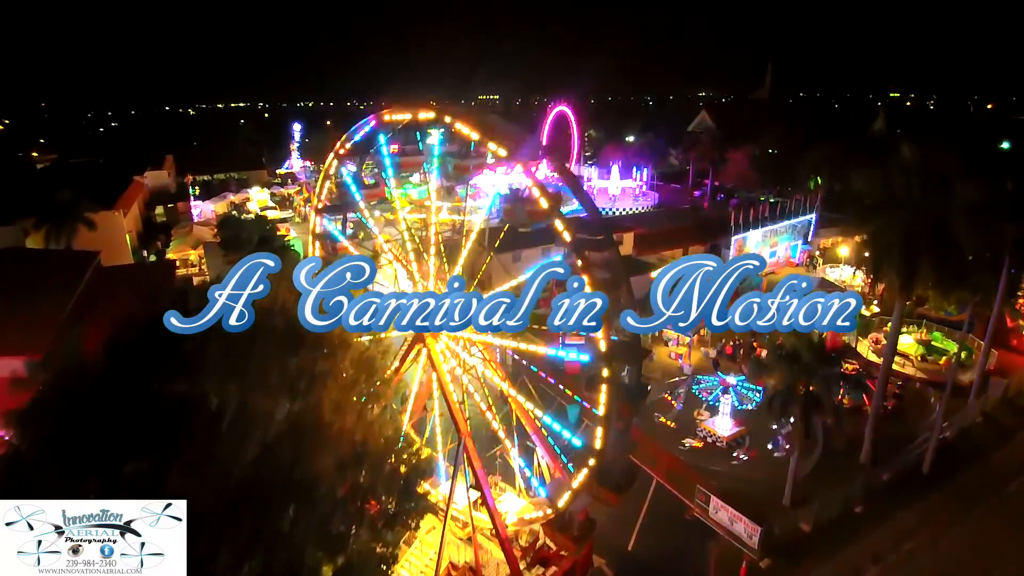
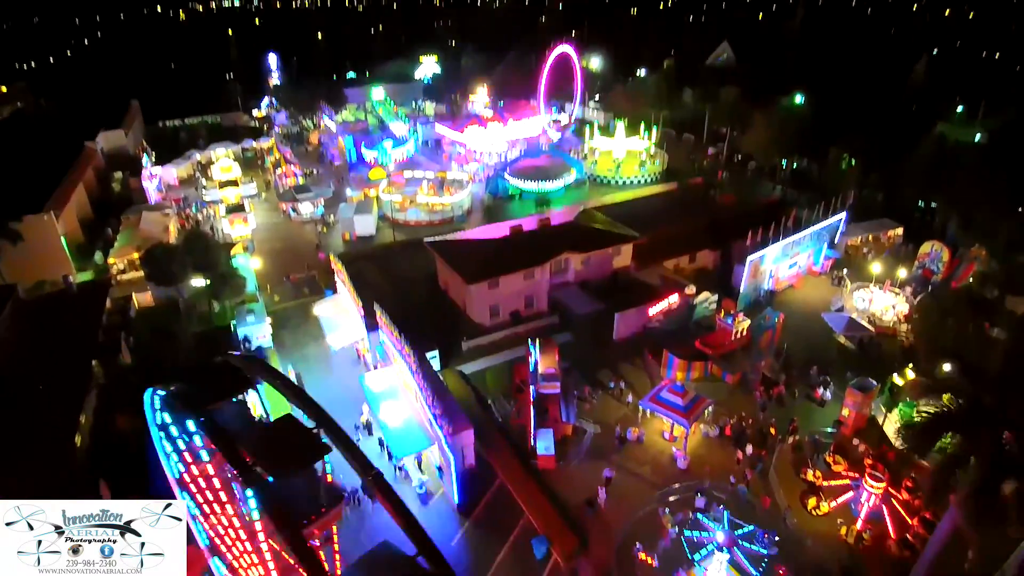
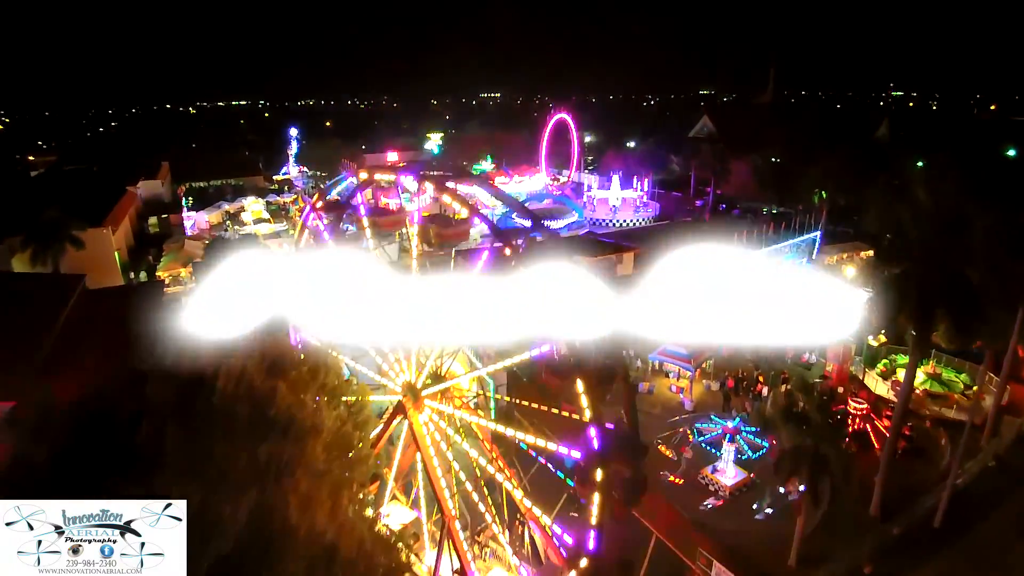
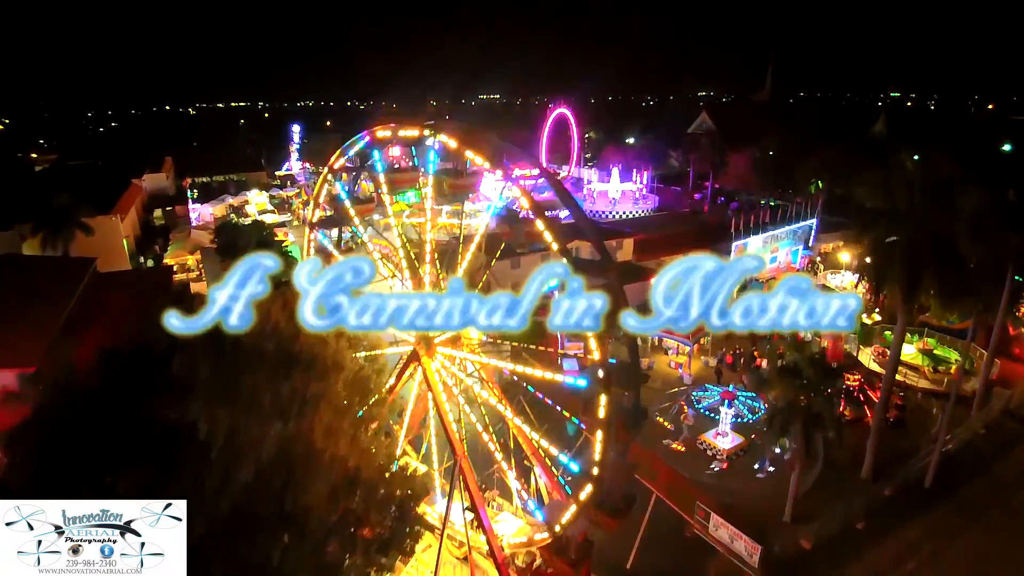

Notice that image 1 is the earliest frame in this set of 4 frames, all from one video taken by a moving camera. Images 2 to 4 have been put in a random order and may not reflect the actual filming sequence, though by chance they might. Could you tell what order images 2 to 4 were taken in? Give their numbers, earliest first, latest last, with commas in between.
4, 3, 2
